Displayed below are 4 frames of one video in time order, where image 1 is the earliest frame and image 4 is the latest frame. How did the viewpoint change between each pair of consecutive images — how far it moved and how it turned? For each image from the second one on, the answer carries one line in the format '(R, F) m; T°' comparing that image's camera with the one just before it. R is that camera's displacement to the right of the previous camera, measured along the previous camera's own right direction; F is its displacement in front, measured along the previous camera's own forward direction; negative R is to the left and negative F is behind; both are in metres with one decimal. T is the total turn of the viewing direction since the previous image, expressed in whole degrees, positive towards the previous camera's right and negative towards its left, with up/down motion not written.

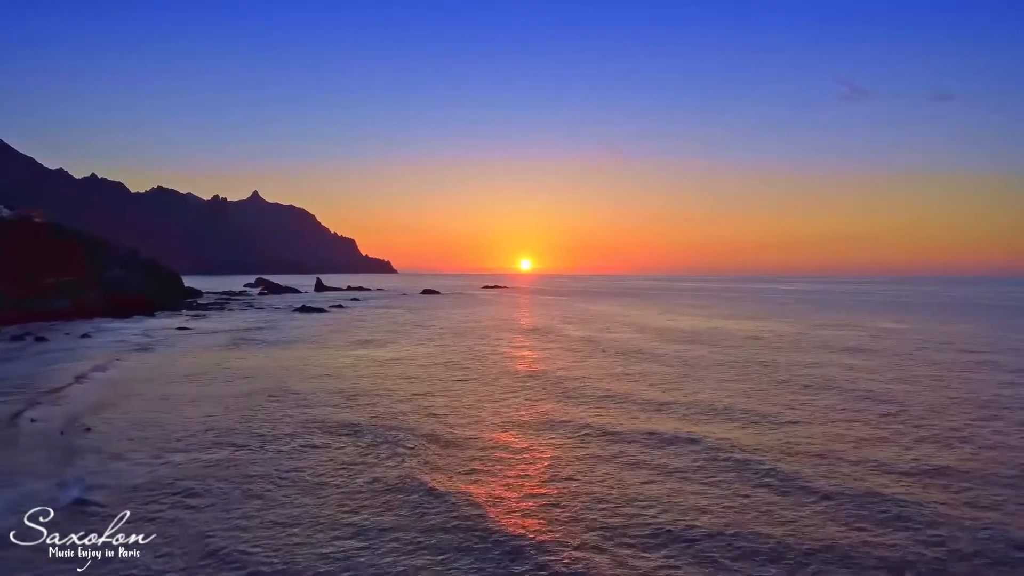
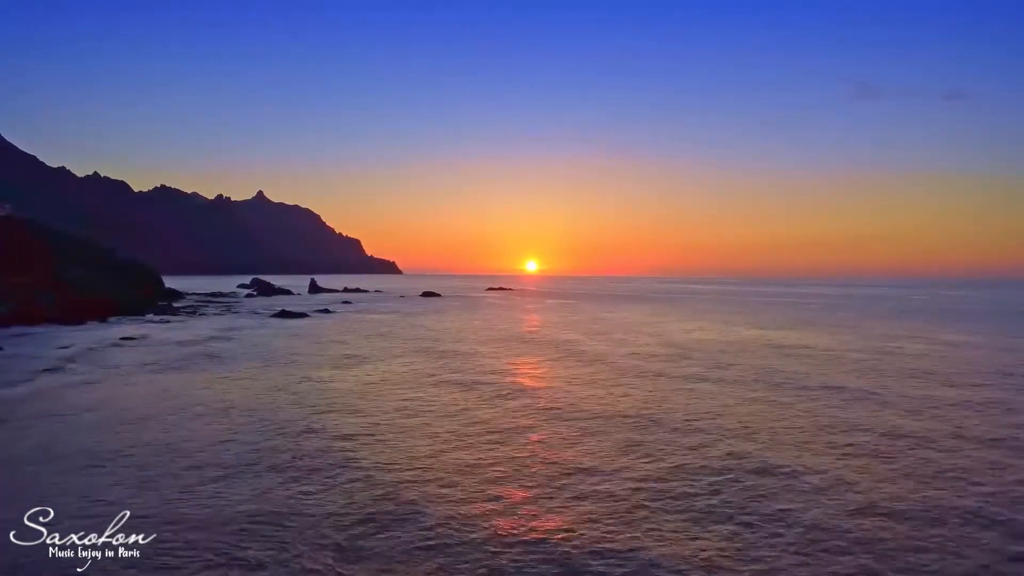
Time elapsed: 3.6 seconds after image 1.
(+1.8, +3.3) m; 0°
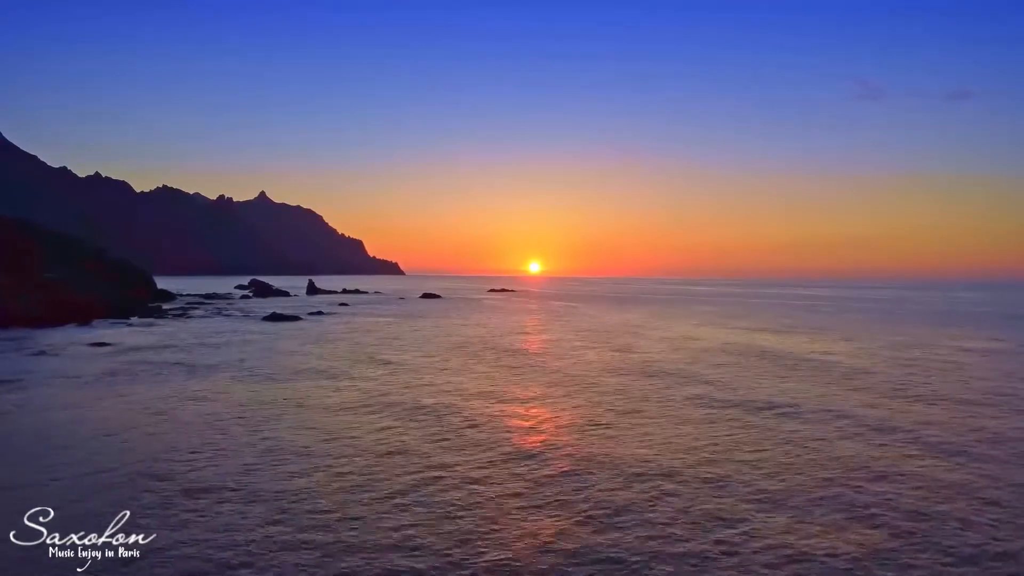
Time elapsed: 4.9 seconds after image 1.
(+0.7, +1.3) m; 0°
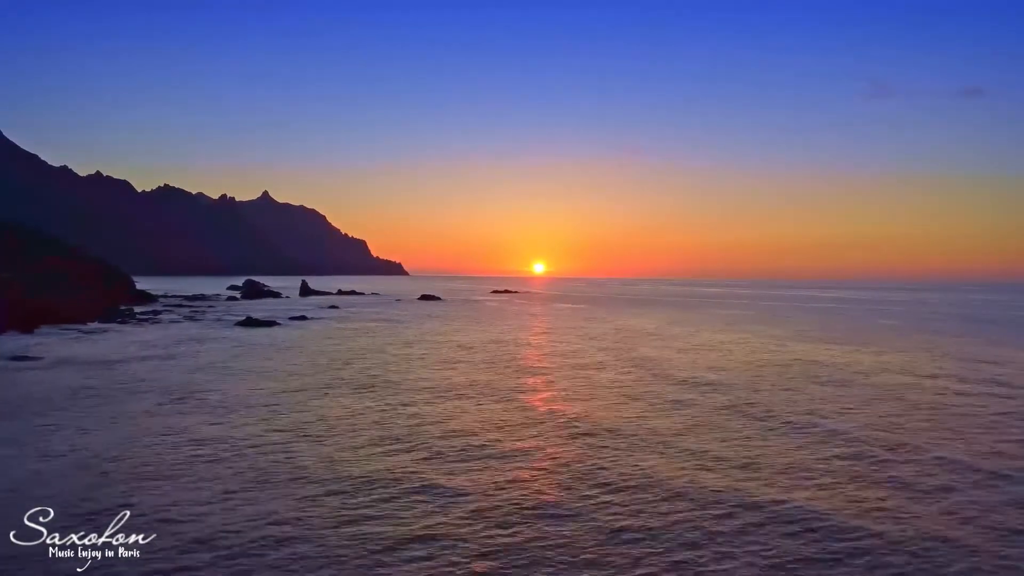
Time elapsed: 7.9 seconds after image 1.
(+1.6, +3.5) m; 0°
